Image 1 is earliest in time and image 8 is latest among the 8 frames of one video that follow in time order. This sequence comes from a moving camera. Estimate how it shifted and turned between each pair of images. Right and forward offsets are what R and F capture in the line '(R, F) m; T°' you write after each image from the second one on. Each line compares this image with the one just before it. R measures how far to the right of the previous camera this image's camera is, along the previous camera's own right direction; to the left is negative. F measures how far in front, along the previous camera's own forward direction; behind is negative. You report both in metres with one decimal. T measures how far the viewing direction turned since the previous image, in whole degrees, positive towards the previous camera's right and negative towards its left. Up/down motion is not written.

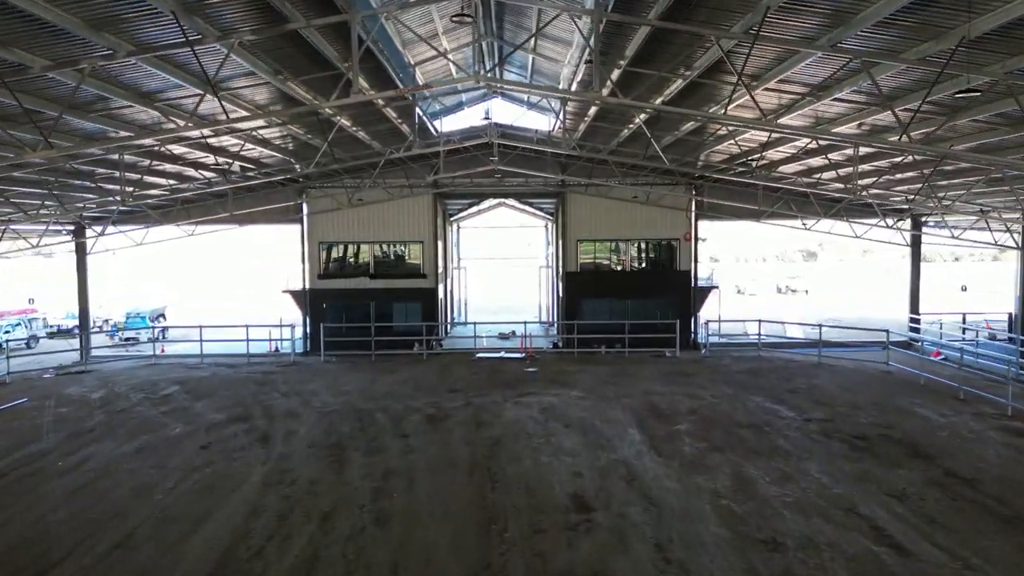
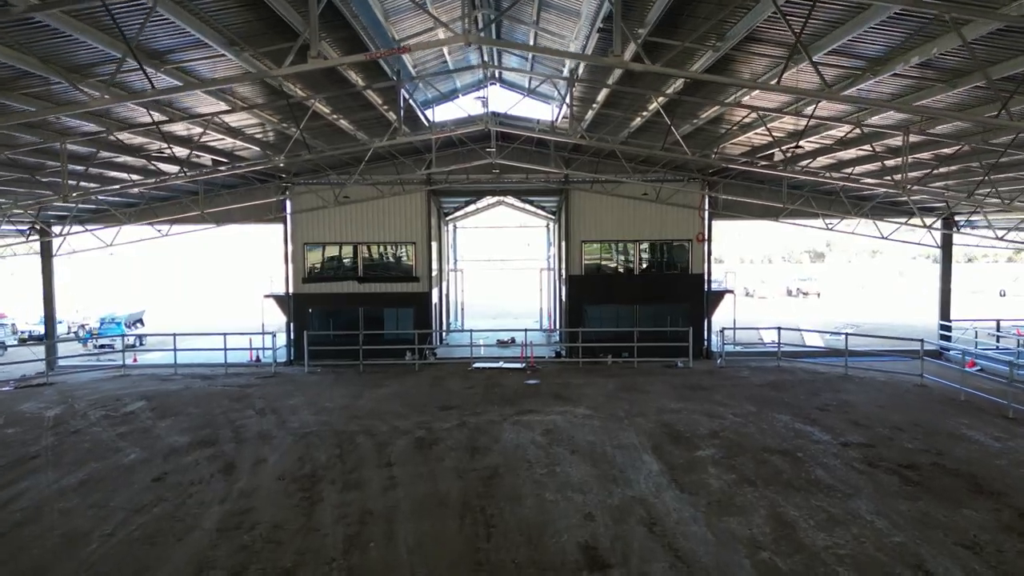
(0.0, +1.5) m; 0°
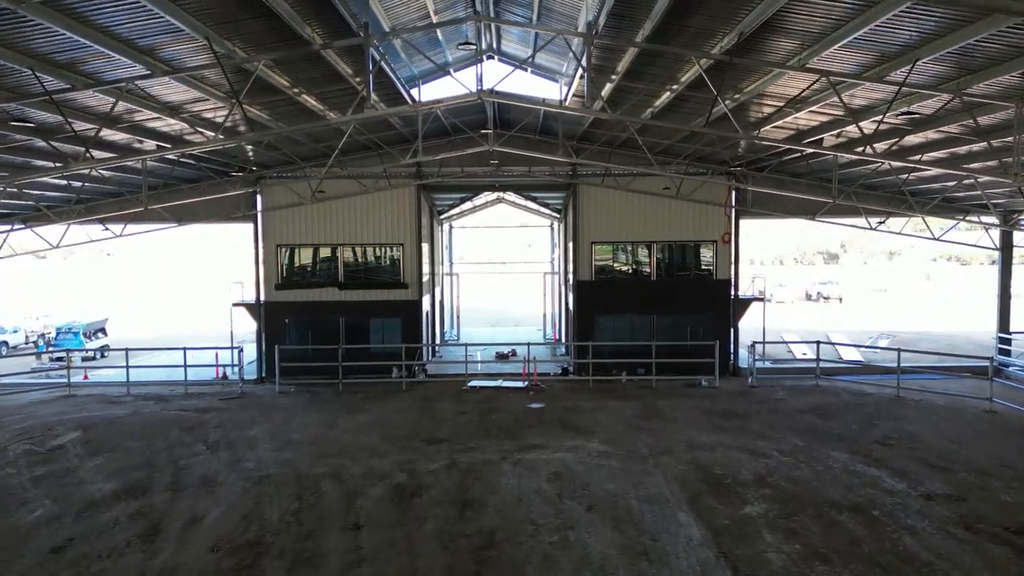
(0.0, +2.3) m; 0°
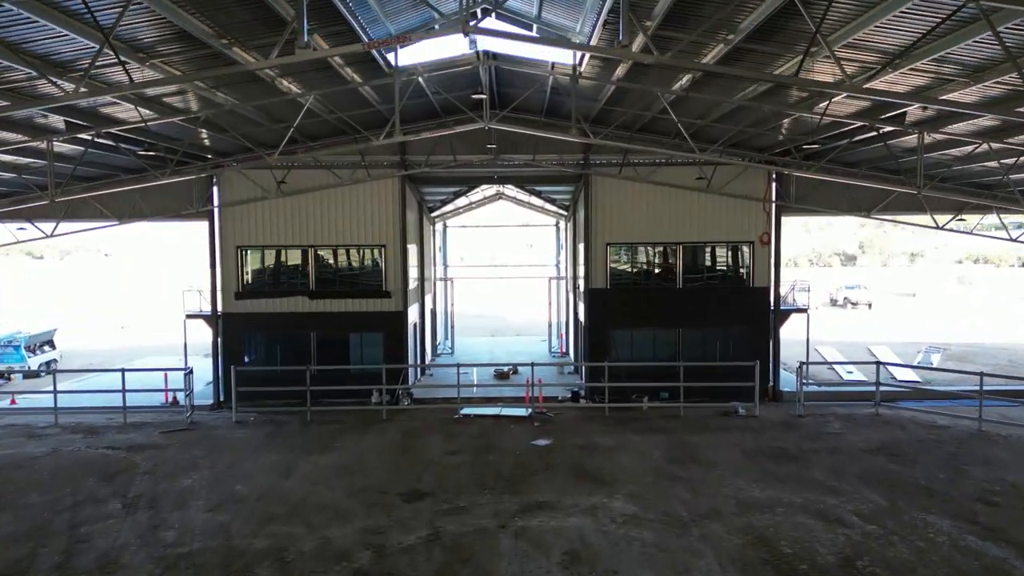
(0.0, +2.6) m; 0°
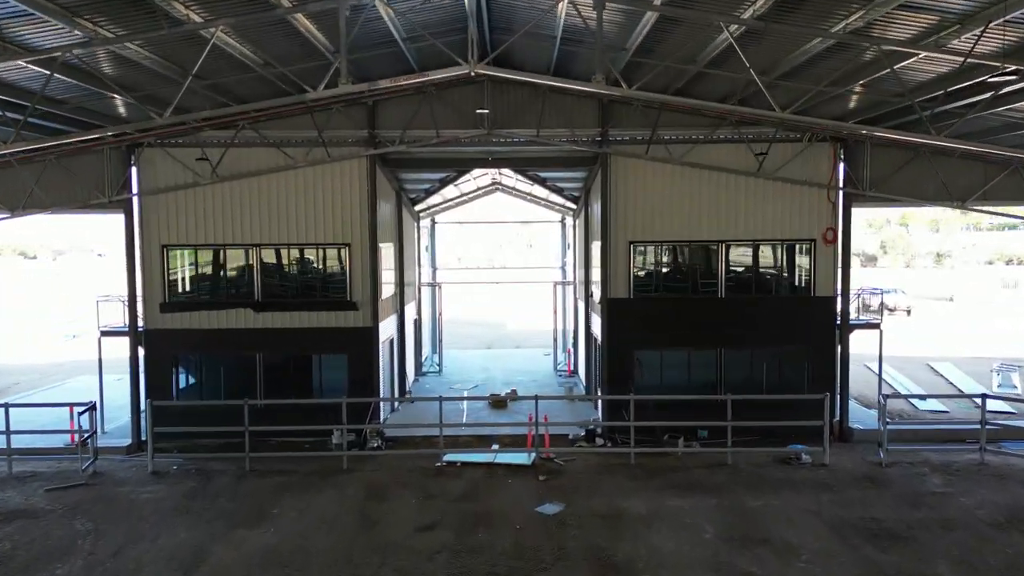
(0.0, +3.1) m; 0°
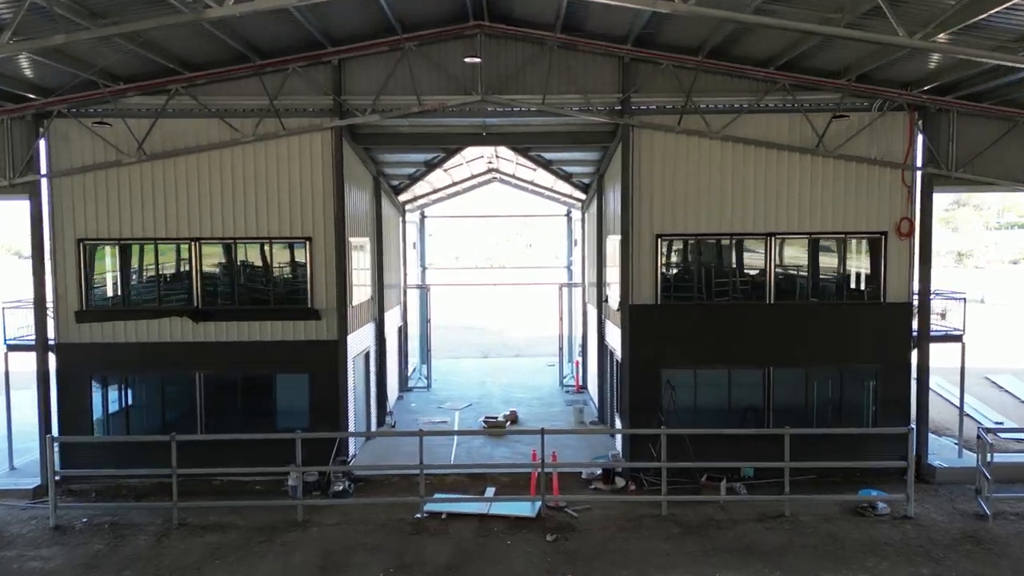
(0.0, +2.3) m; 0°
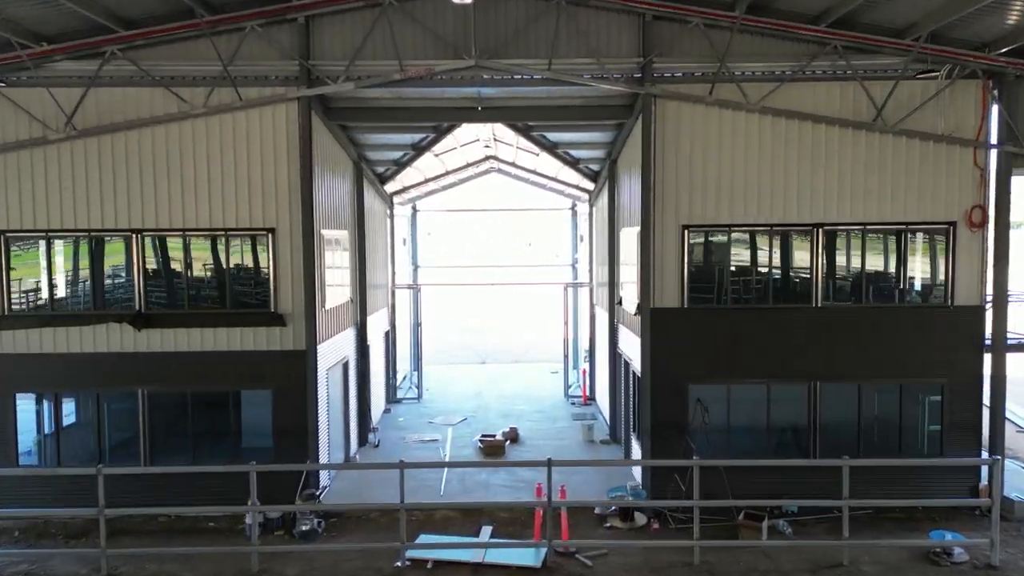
(0.0, +1.5) m; 0°
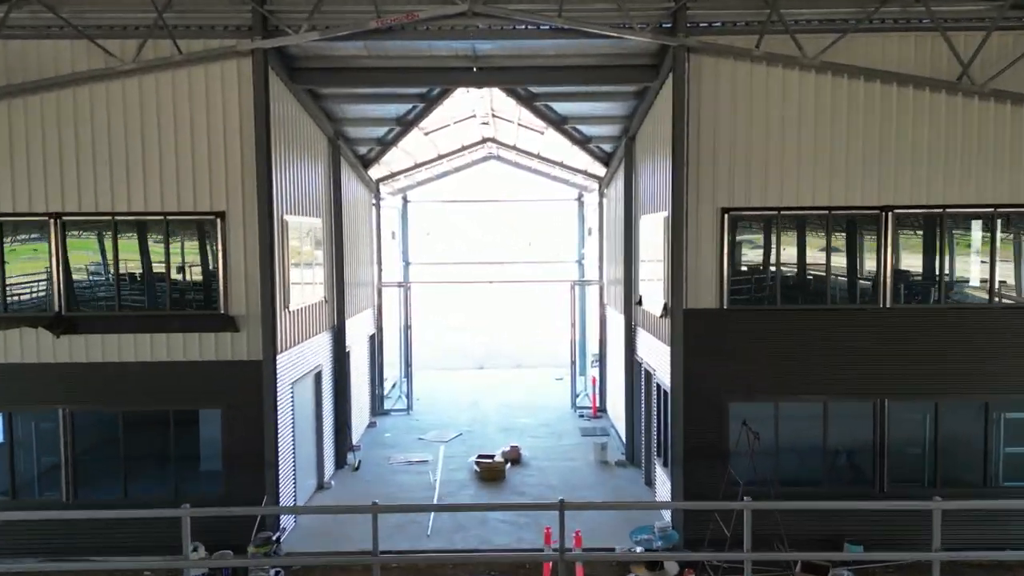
(0.0, +1.5) m; 0°
